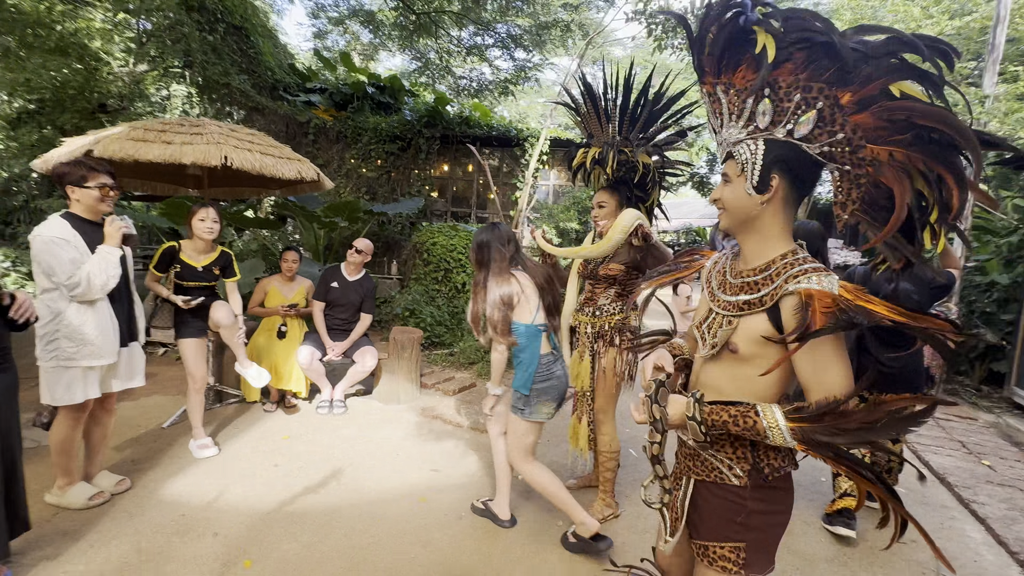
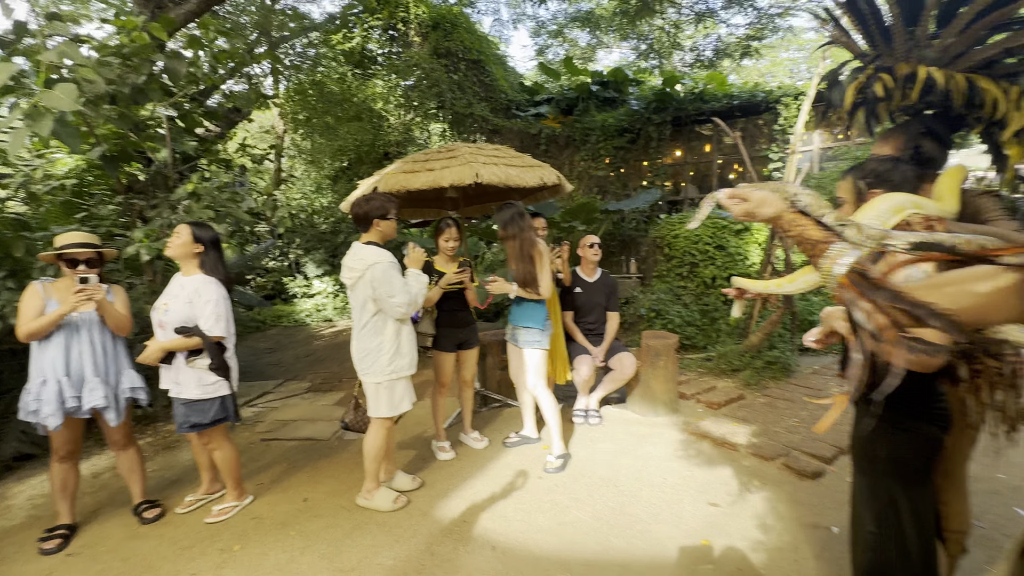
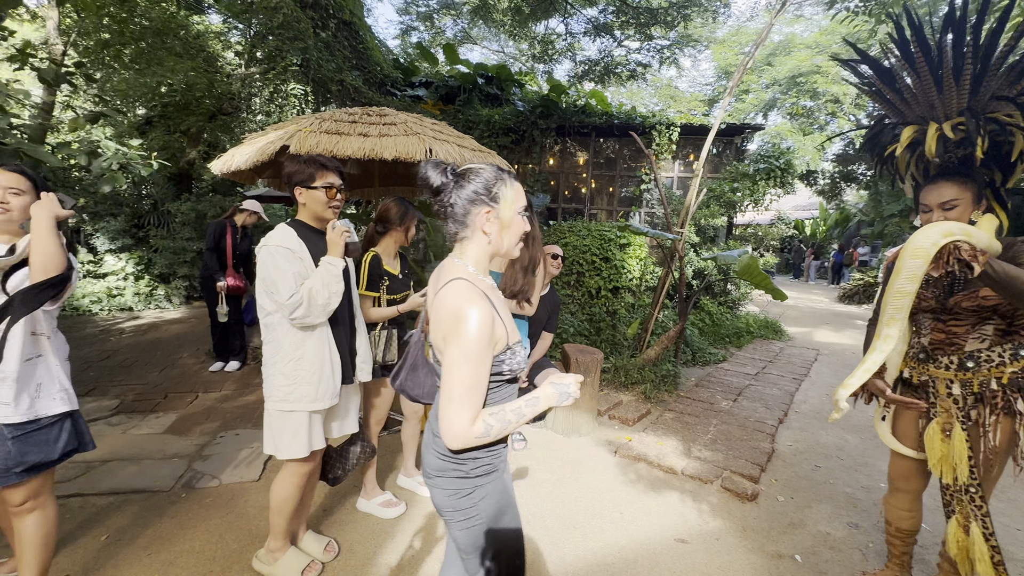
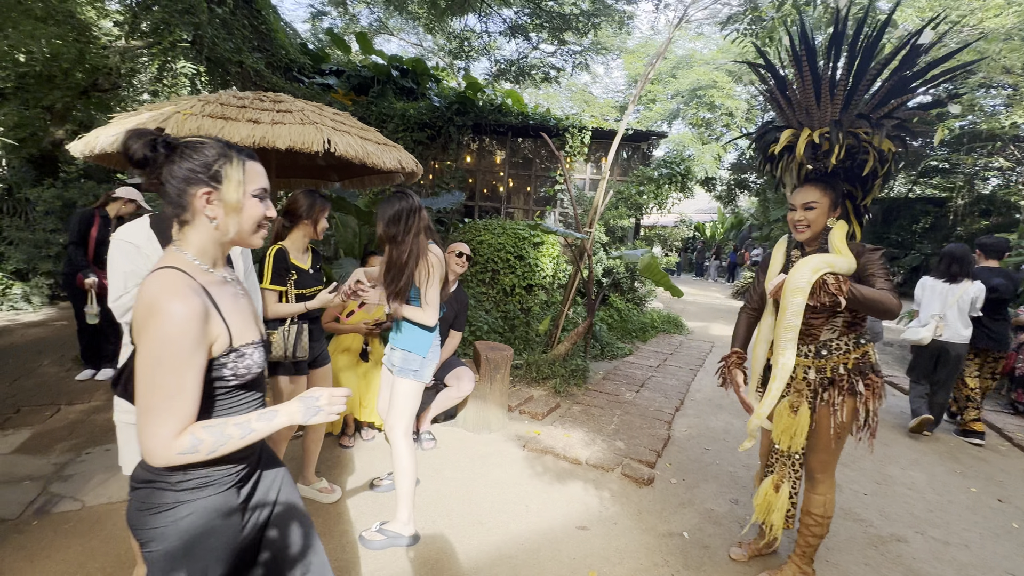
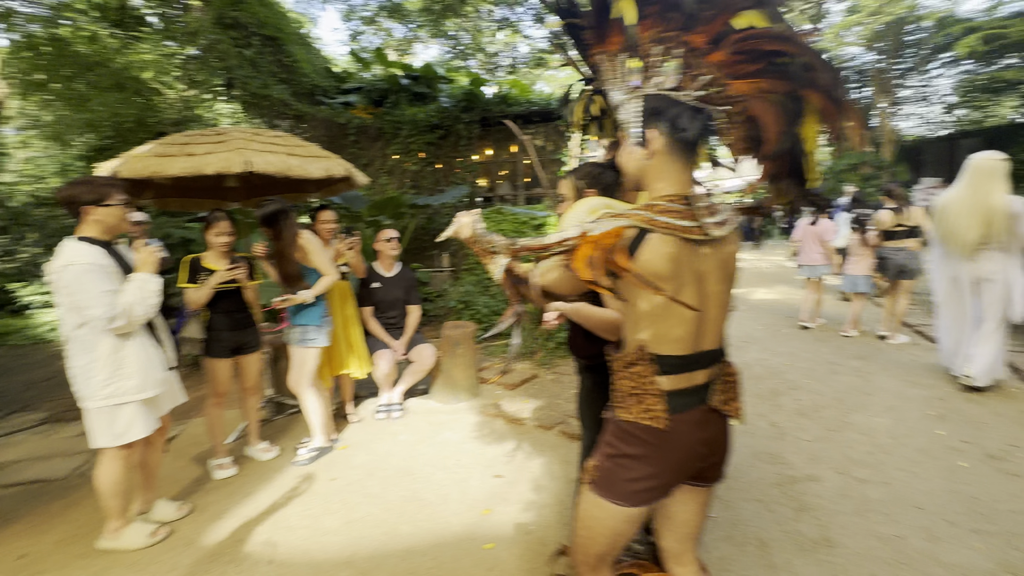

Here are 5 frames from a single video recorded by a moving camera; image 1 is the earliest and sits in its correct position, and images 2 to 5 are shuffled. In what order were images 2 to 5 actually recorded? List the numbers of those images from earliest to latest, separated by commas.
4, 3, 2, 5
